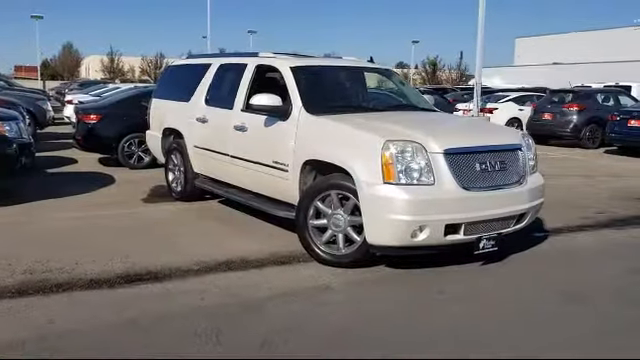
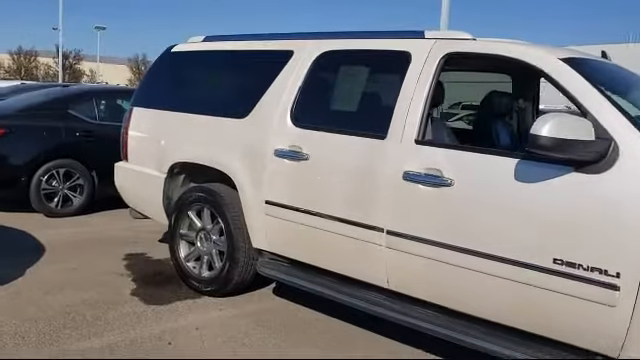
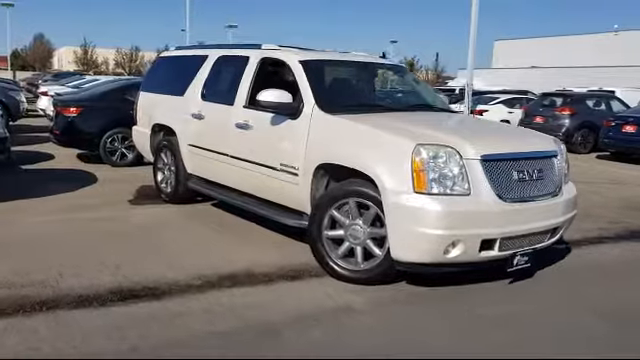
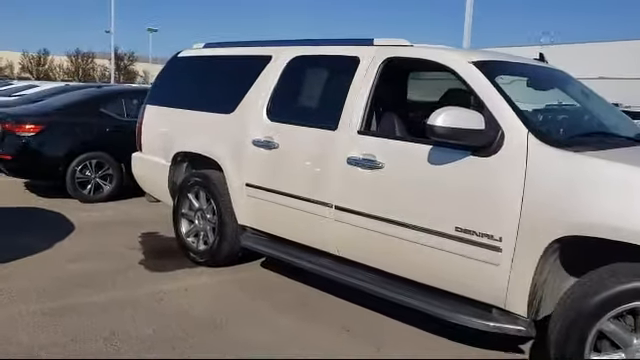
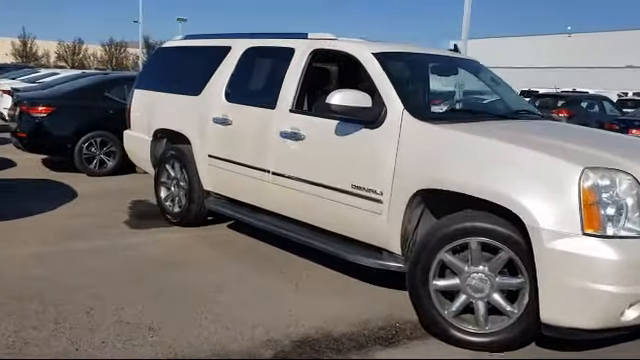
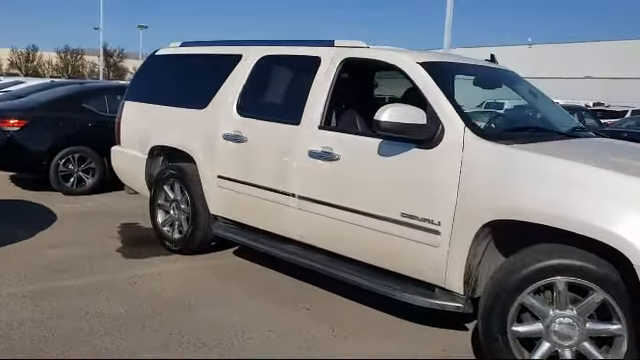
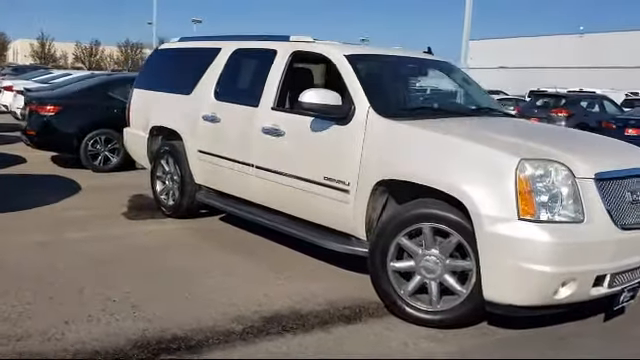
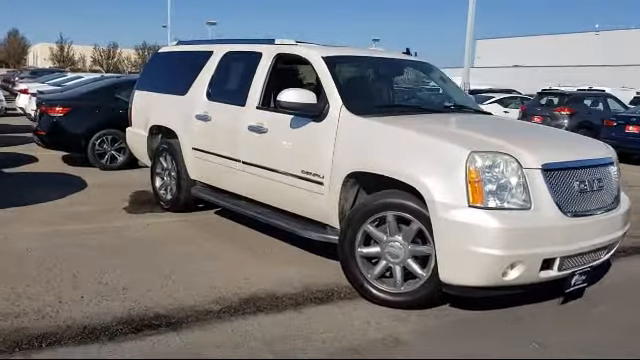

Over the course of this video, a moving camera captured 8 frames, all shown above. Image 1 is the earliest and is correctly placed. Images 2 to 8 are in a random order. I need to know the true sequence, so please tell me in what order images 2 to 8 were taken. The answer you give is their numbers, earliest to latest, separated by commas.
3, 8, 7, 5, 6, 4, 2
